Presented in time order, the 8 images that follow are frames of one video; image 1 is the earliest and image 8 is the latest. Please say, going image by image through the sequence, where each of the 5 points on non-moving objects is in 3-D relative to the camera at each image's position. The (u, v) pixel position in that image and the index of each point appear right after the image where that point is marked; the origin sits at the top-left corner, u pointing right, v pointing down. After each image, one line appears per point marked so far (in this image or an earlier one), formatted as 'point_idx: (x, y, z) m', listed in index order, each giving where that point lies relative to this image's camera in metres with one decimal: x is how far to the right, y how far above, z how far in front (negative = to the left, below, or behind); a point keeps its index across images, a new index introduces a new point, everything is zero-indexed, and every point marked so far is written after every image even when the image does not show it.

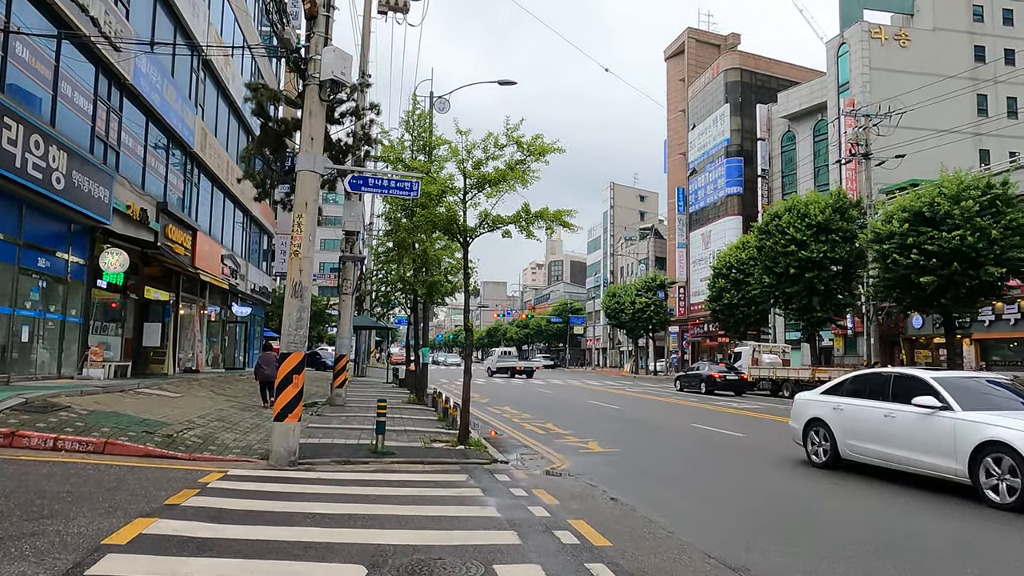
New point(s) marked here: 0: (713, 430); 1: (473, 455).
0: (+4.4, -3.1, +16.6) m
1: (-0.5, -2.3, +10.4) m
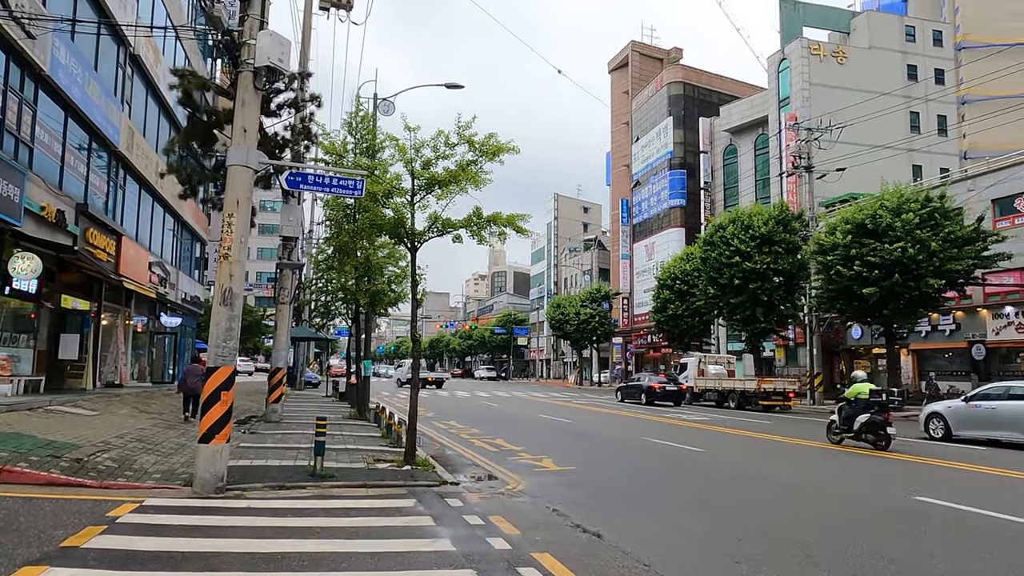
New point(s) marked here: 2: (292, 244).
0: (+3.3, -3.3, +16.2) m
1: (-1.1, -2.4, +9.7) m
2: (-5.2, +1.1, +18.0) m
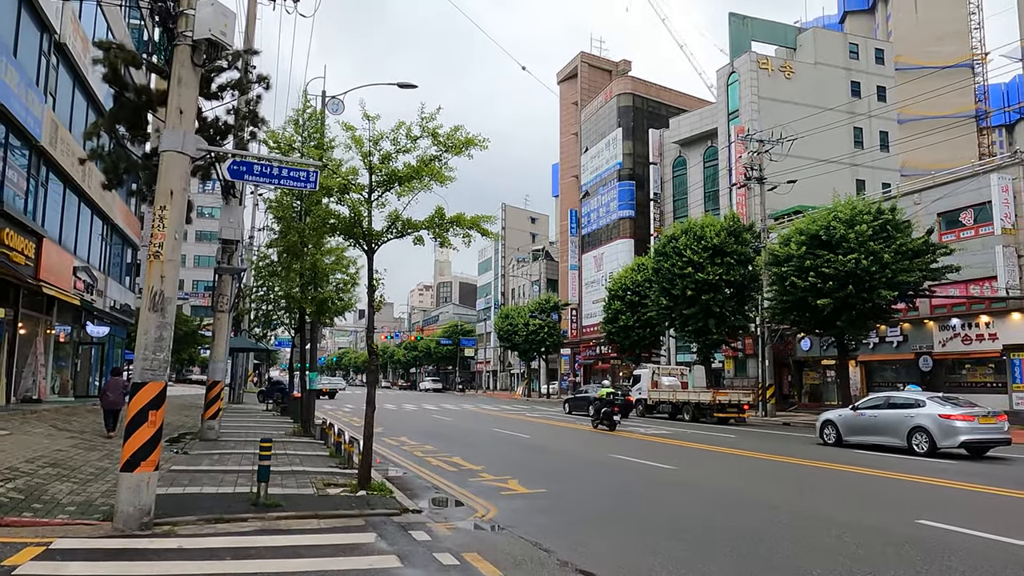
0: (+2.5, -3.5, +15.5) m
1: (-1.5, -2.4, +8.7) m
2: (-6.1, +0.9, +16.7) m
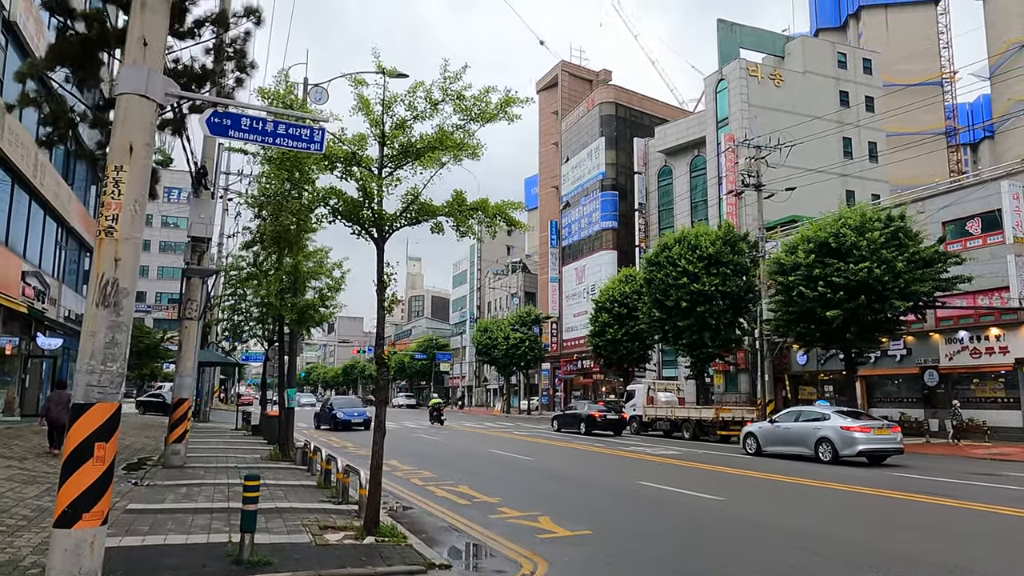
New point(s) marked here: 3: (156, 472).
0: (+2.6, -3.6, +13.8) m
1: (-1.1, -2.4, +6.8) m
2: (-6.0, +0.8, +14.8) m
3: (-5.9, -3.1, +12.7) m
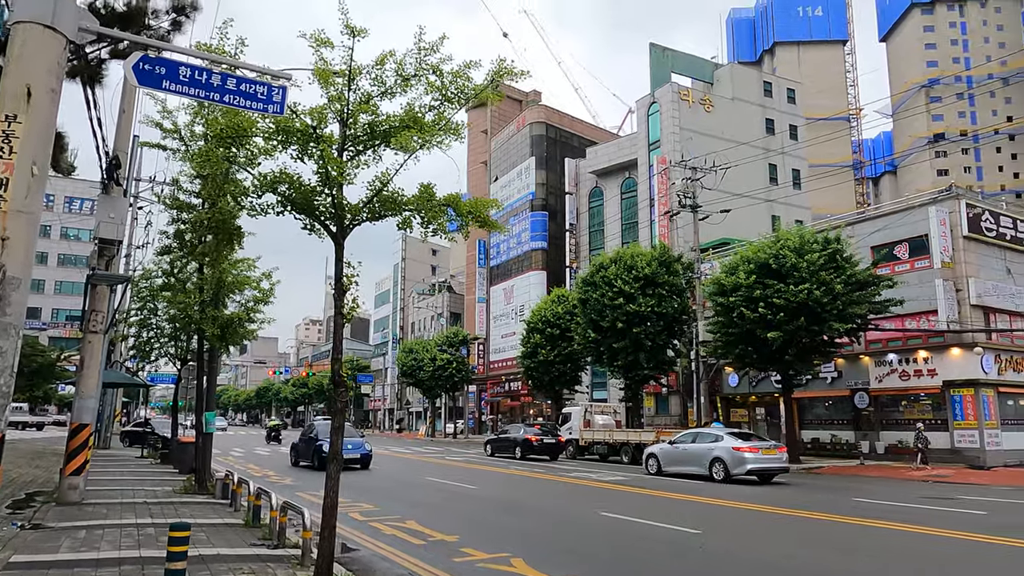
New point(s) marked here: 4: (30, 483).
0: (+1.8, -3.9, +12.8) m
1: (-1.1, -2.4, +5.6) m
2: (-6.8, +0.6, +13.0) m
3: (-6.6, -3.2, +10.9) m
4: (-9.5, -3.8, +15.1) m
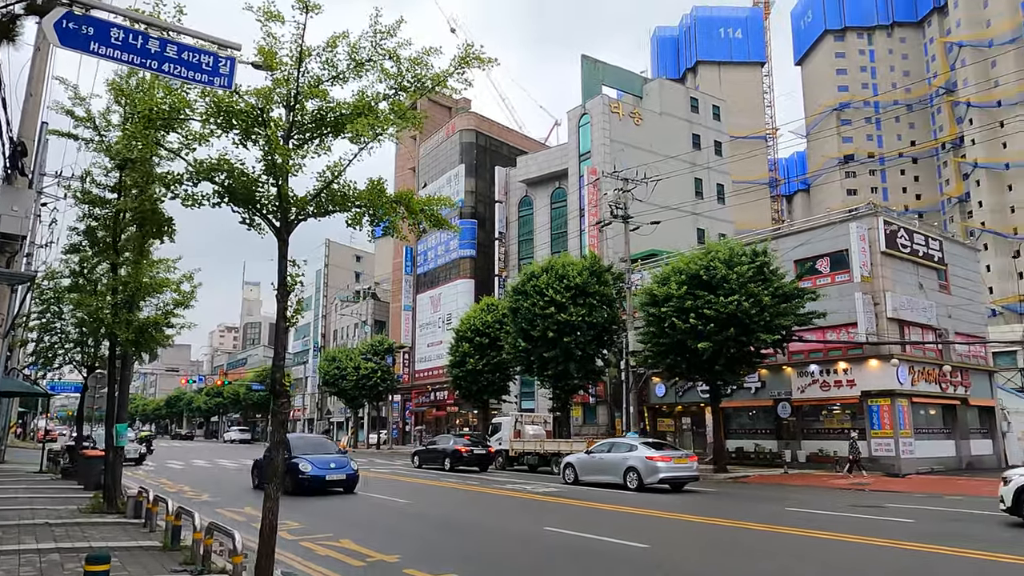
0: (+0.8, -4.0, +12.5) m
1: (-1.4, -2.4, +5.0) m
2: (-7.7, +0.7, +11.9) m
3: (-7.3, -3.1, +9.7) m
4: (-10.7, -3.8, +13.7) m
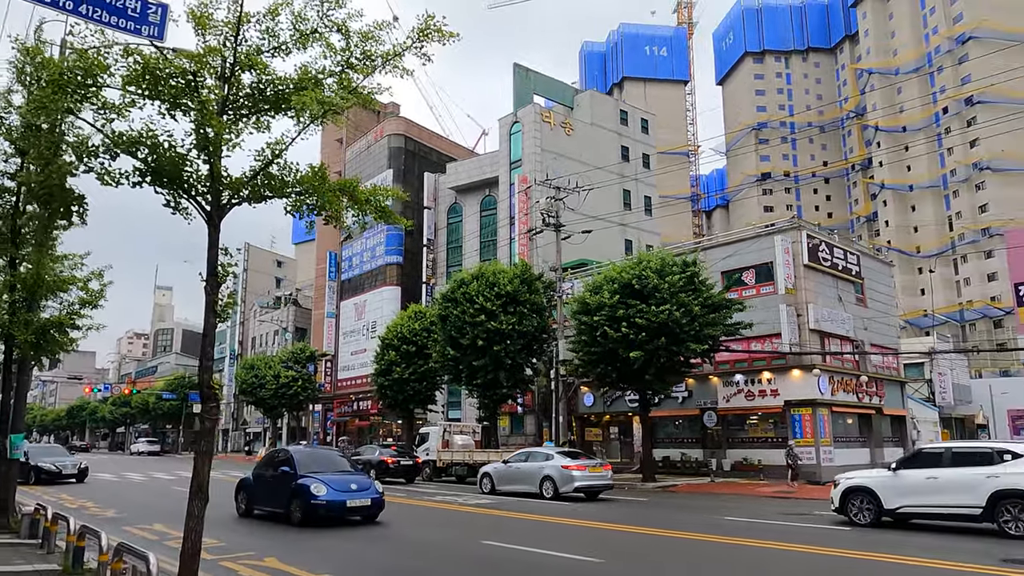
0: (-0.2, -4.0, +12.0) m
1: (-1.6, -2.3, +4.3) m
2: (-8.6, +0.7, +10.6) m
3: (-8.0, -3.0, +8.4) m
4: (-11.7, -3.7, +12.0) m
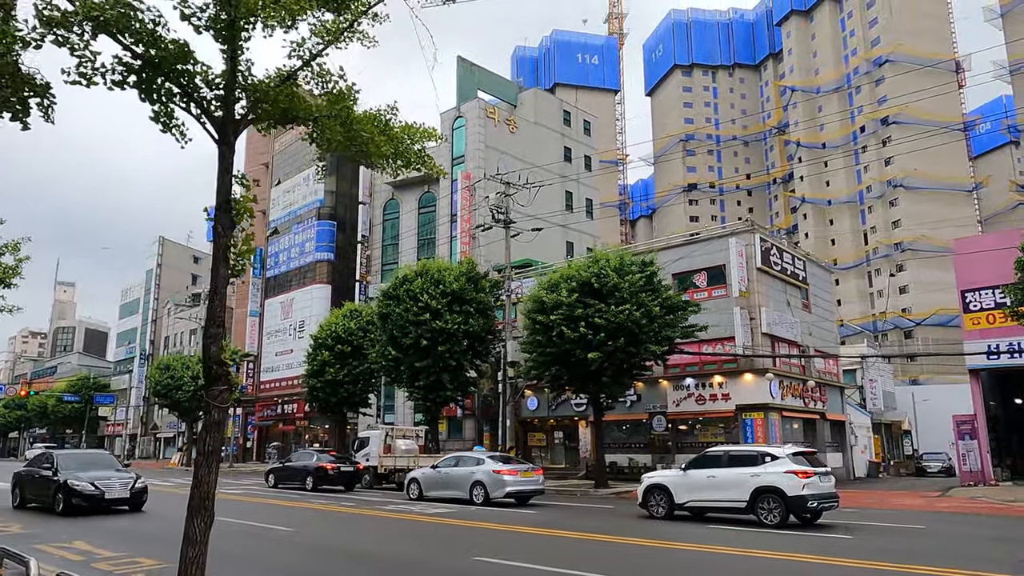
0: (-0.4, -3.8, +10.7) m
1: (-0.9, -2.0, +3.0) m
2: (-8.5, +1.1, +8.5) m
3: (-7.7, -2.6, +6.4) m
4: (-11.9, -3.2, +9.5) m
